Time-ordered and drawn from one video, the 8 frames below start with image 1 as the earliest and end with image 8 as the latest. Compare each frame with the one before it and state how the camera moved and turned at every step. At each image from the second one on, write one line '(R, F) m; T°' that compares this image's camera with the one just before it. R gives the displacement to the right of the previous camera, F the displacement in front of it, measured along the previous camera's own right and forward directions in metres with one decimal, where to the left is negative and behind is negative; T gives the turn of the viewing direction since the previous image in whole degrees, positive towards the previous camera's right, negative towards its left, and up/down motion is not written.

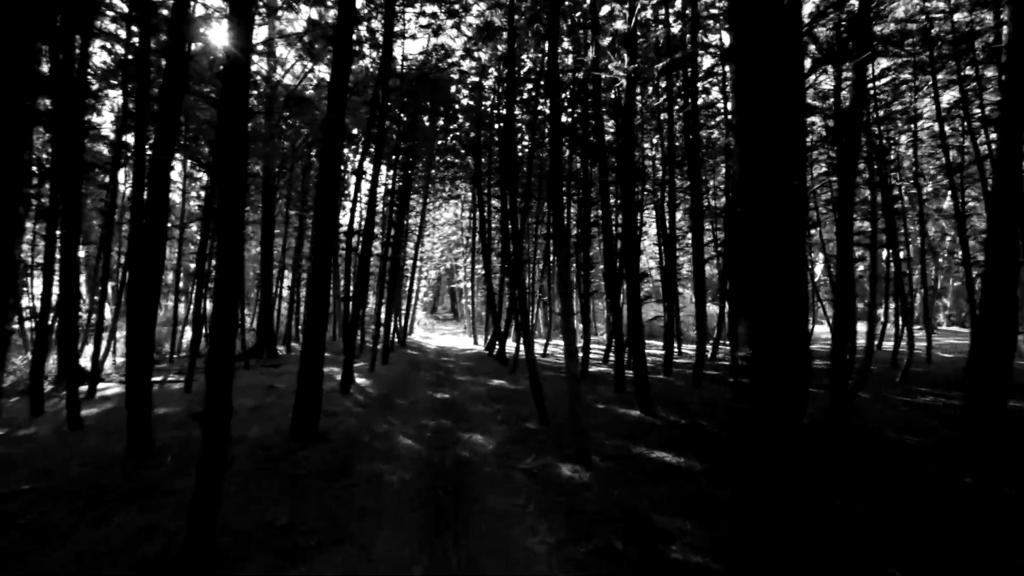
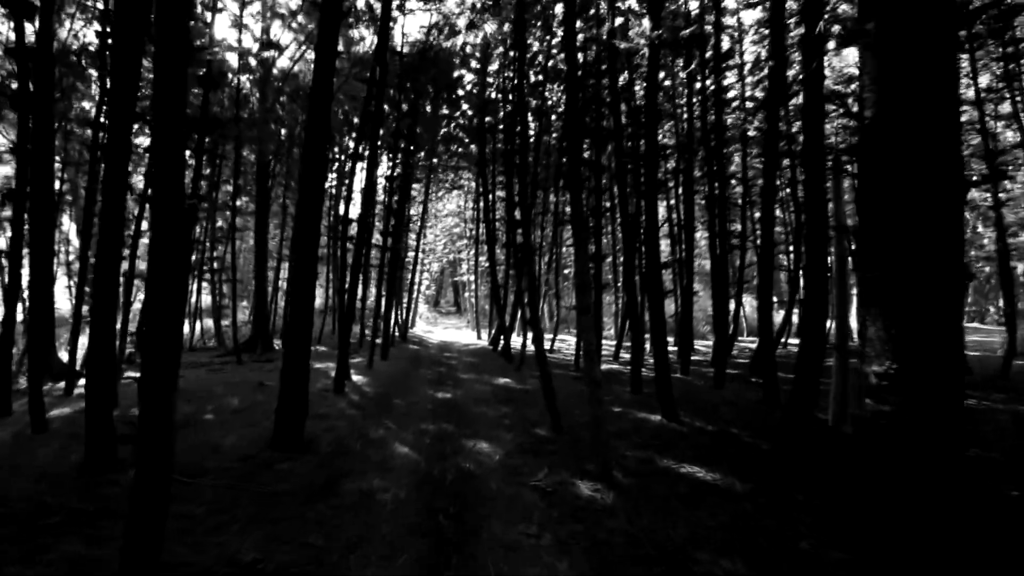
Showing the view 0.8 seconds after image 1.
(-0.1, +0.8) m; 0°
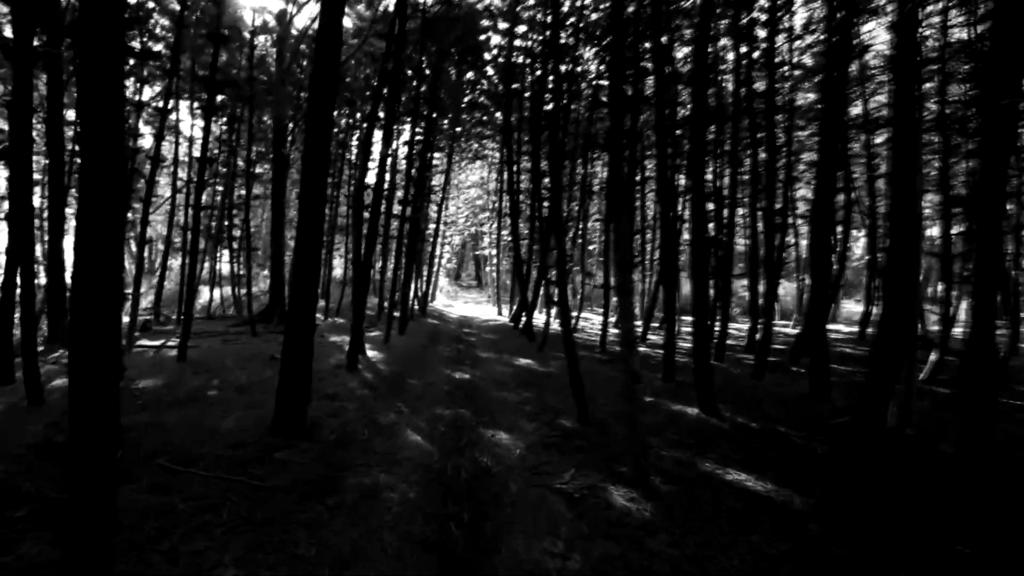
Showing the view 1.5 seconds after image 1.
(-0.1, +0.7) m; -2°
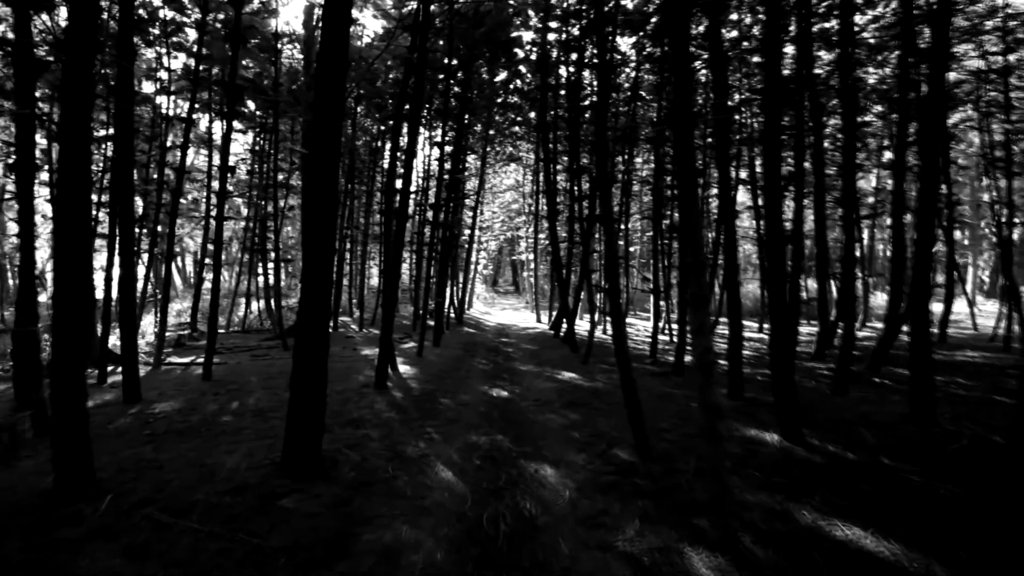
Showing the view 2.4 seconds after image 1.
(-0.1, +1.0) m; -4°
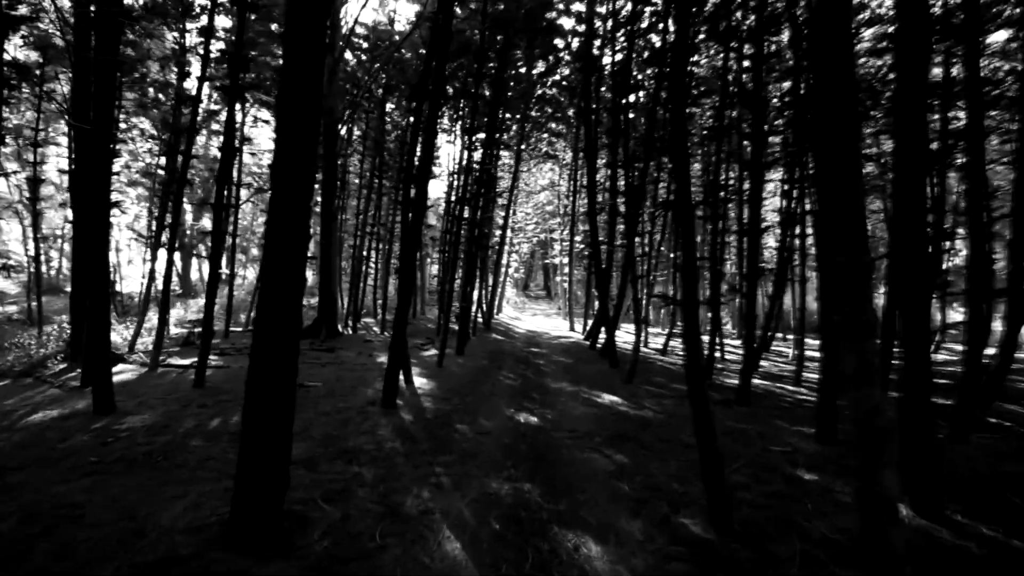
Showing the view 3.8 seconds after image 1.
(-0.1, +1.5) m; -3°
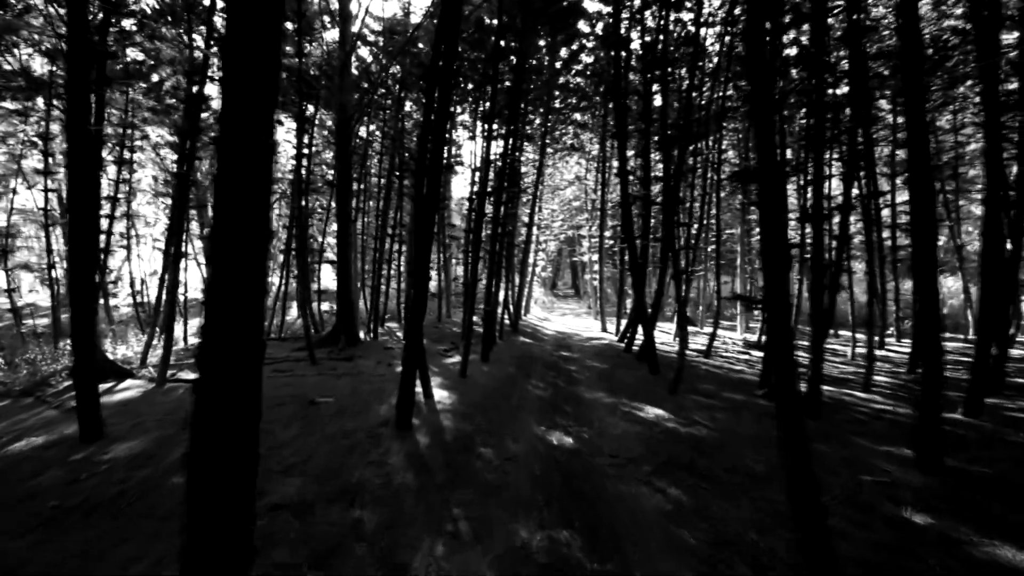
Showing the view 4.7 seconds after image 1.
(0.0, +1.0) m; -3°
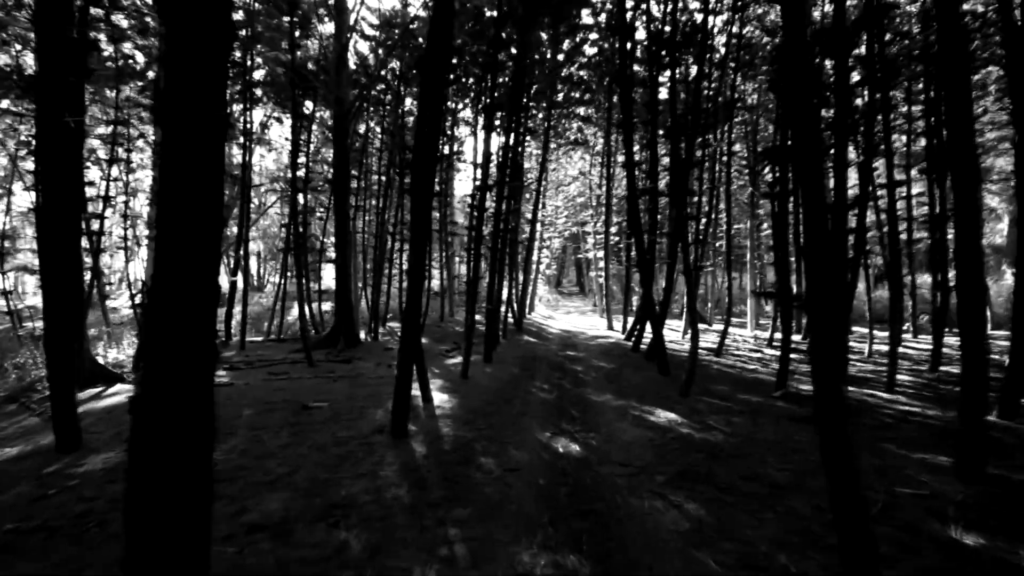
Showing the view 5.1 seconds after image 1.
(0.0, +0.4) m; -1°
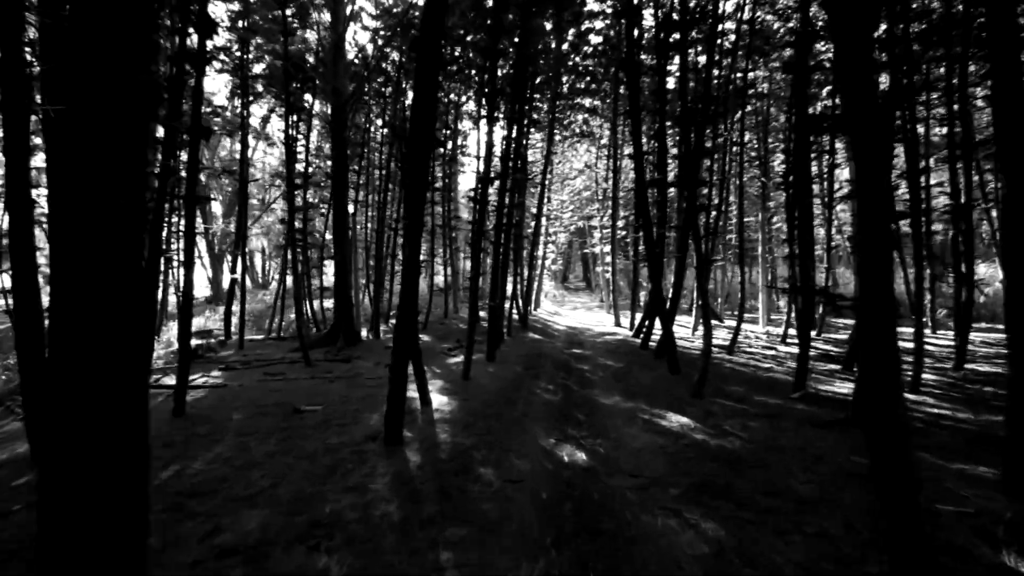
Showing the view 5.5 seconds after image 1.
(+0.1, +0.4) m; -1°
